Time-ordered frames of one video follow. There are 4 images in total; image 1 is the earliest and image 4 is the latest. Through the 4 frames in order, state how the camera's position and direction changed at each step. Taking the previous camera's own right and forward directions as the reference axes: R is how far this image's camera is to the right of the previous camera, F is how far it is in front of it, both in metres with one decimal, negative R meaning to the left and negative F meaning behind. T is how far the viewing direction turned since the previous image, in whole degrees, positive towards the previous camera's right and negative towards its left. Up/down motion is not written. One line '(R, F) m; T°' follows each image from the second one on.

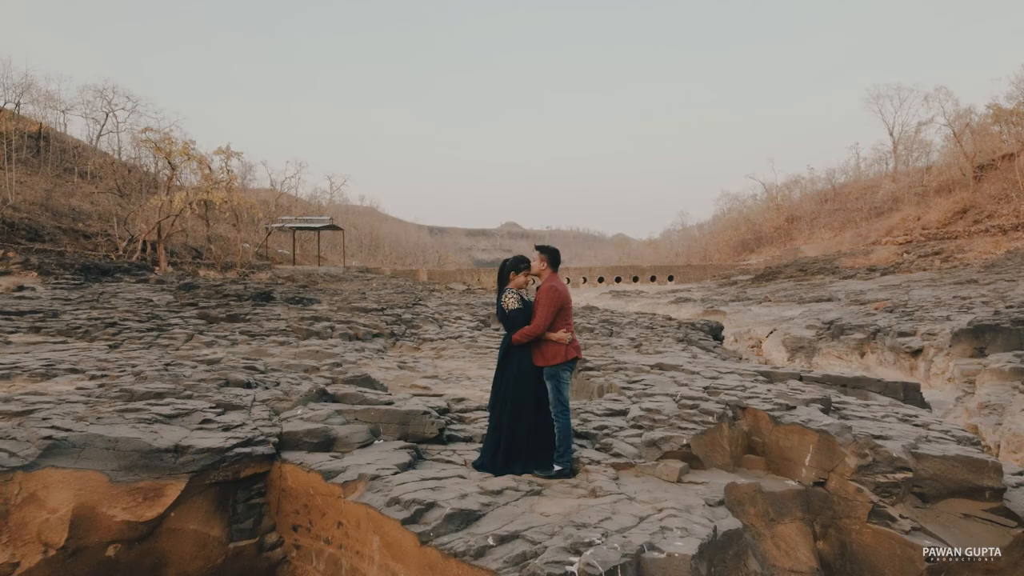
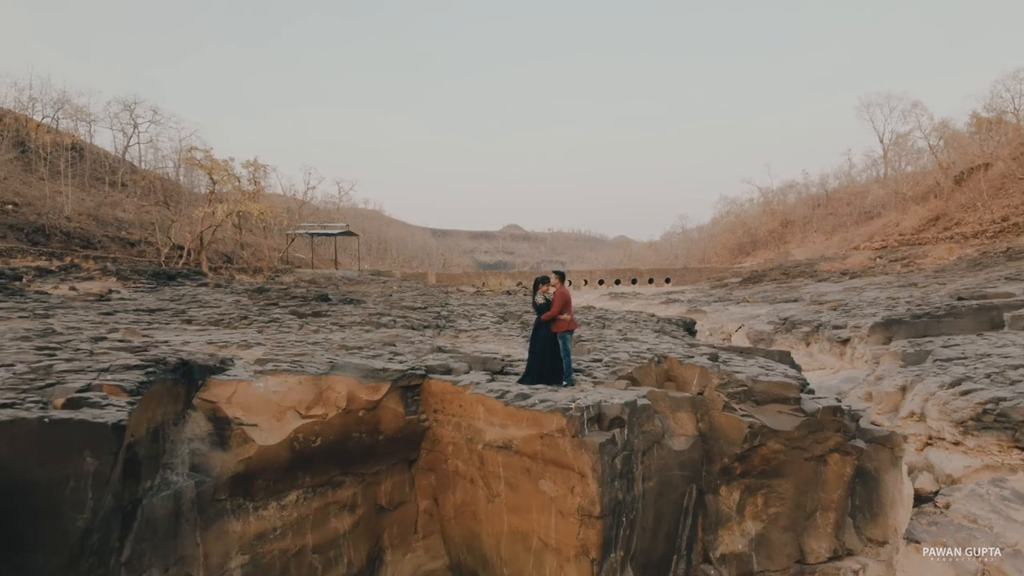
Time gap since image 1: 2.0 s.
(-0.2, -1.9) m; 0°
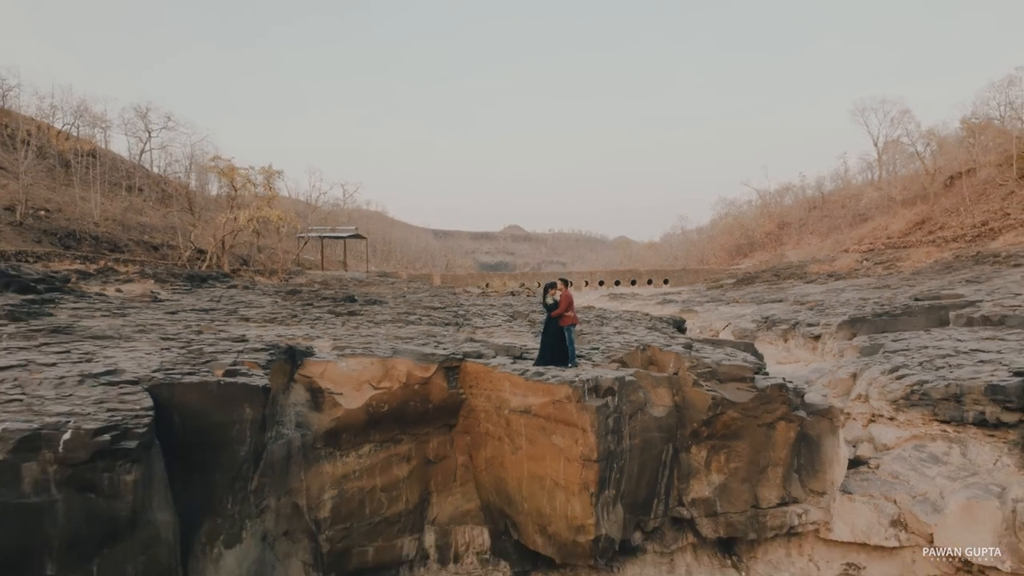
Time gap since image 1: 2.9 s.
(-0.1, -1.1) m; 0°
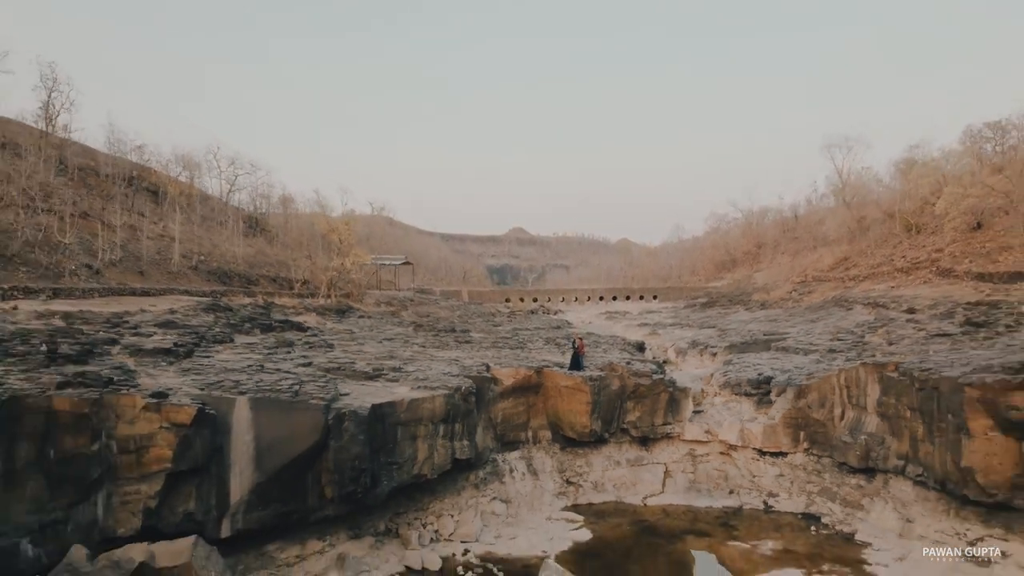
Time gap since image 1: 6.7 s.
(-0.9, -8.5) m; 0°
